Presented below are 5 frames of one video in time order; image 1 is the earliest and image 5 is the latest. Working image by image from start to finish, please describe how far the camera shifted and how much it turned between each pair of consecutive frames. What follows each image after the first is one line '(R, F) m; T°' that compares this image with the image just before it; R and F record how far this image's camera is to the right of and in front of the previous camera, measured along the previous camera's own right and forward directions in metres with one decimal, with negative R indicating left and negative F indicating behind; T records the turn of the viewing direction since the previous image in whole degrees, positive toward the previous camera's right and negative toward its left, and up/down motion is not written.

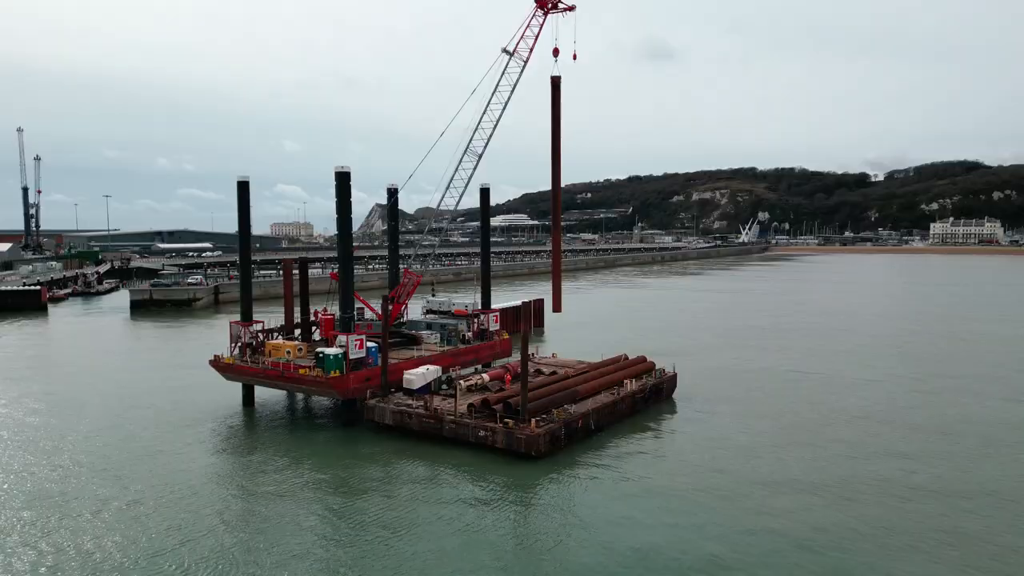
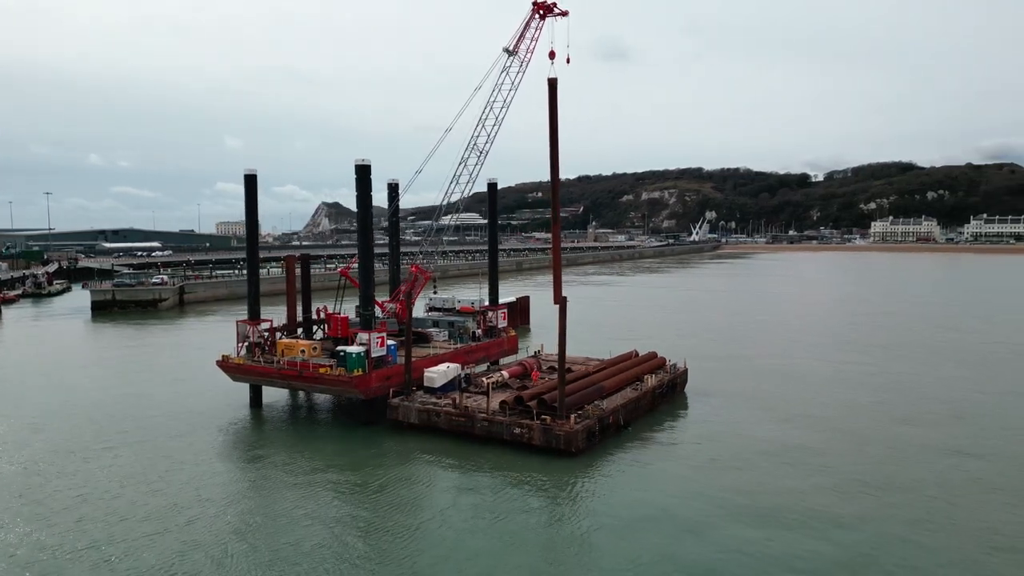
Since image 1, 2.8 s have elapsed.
(-1.7, +0.3) m; +4°
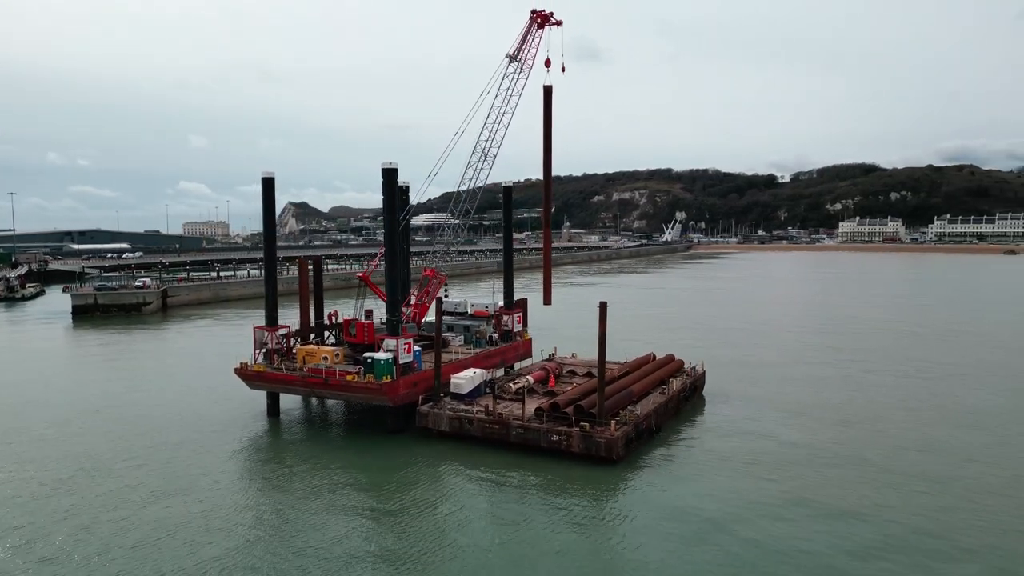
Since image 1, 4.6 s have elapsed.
(-1.3, +0.2) m; +2°
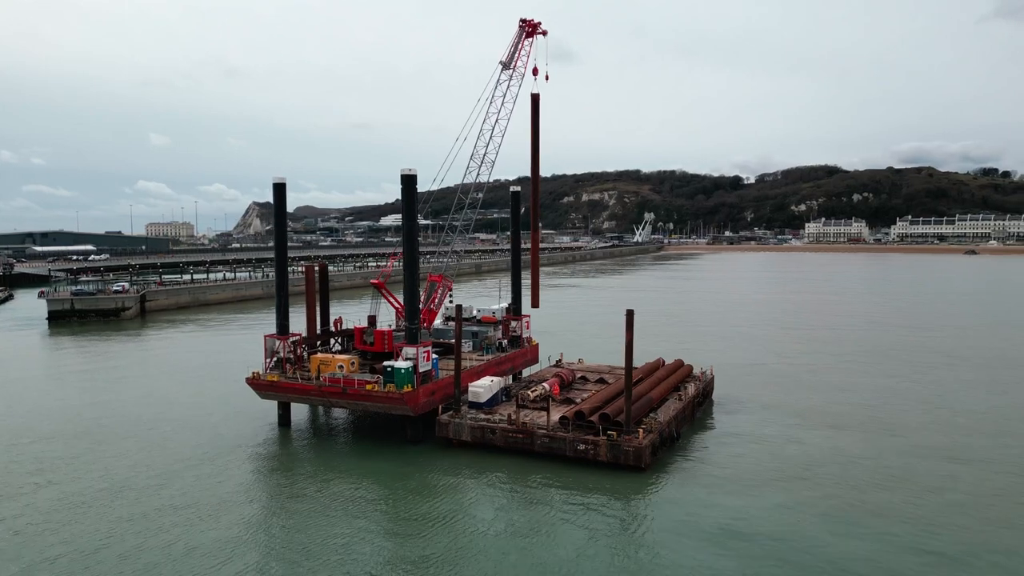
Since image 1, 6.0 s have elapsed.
(-1.1, +0.1) m; +2°
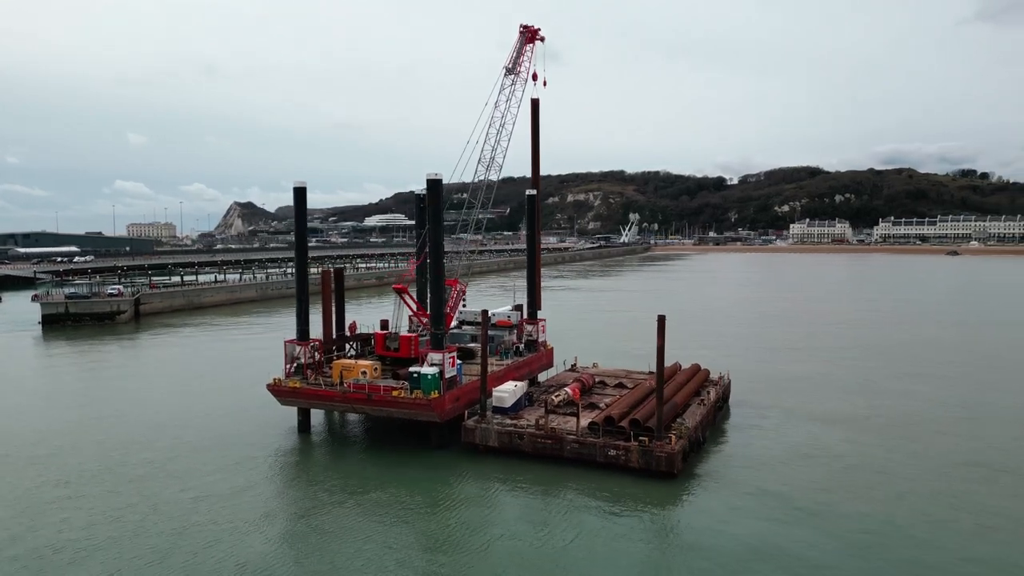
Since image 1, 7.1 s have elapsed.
(-0.9, +0.1) m; +1°
